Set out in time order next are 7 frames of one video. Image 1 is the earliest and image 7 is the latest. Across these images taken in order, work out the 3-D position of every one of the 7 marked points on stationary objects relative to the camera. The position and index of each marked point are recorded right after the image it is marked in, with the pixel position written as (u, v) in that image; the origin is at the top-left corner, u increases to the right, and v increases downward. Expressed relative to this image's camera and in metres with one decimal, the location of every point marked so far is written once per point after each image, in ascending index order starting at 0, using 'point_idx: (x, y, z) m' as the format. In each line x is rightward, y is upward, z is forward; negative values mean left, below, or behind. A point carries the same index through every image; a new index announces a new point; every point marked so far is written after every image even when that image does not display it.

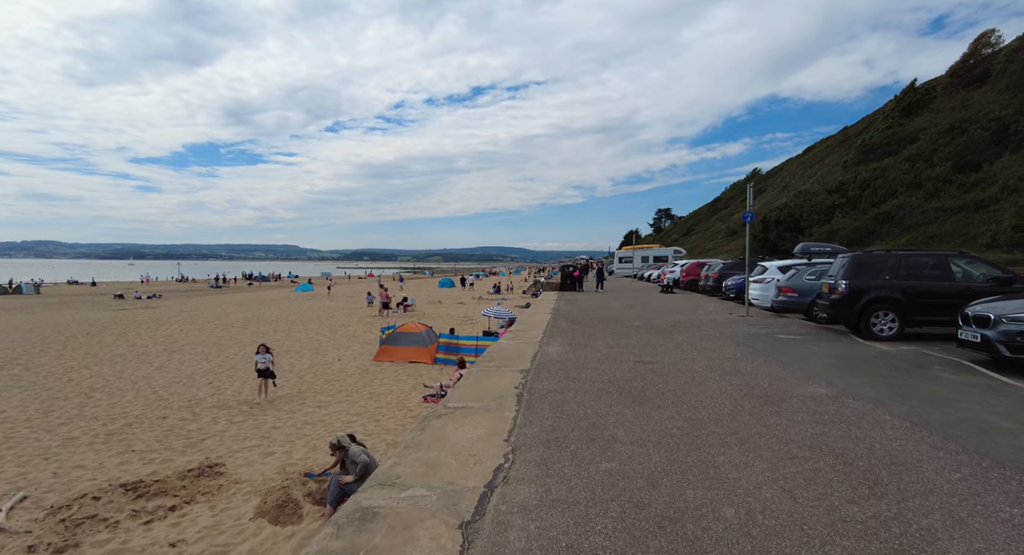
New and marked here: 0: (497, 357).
0: (-0.2, -1.2, +7.3) m
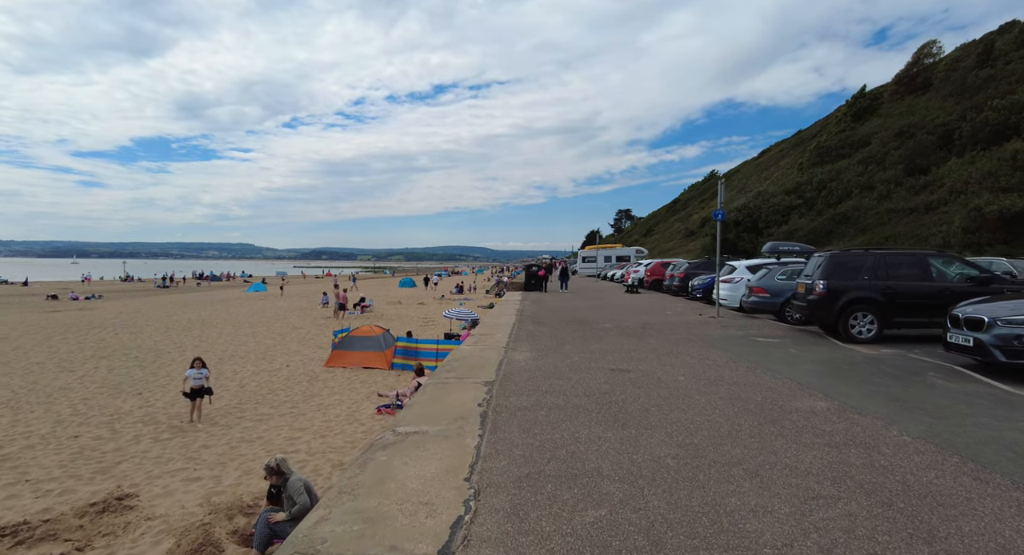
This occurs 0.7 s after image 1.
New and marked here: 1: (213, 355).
0: (-0.7, -1.2, +6.5) m
1: (-9.4, -2.0, +15.4) m
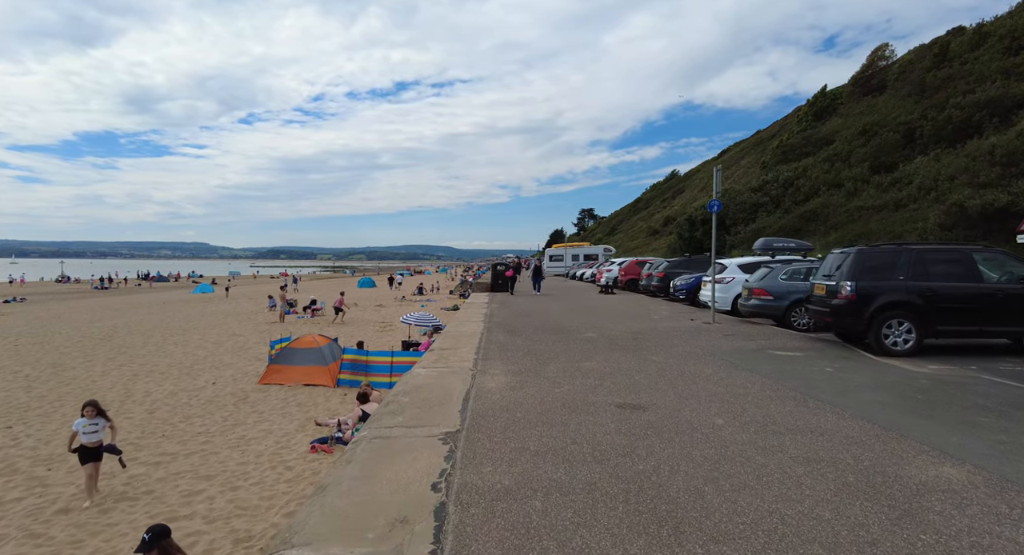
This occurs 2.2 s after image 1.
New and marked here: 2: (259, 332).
0: (-1.0, -1.2, +4.7) m
1: (-10.3, -2.1, +13.0) m
2: (-9.9, -2.0, +19.3) m
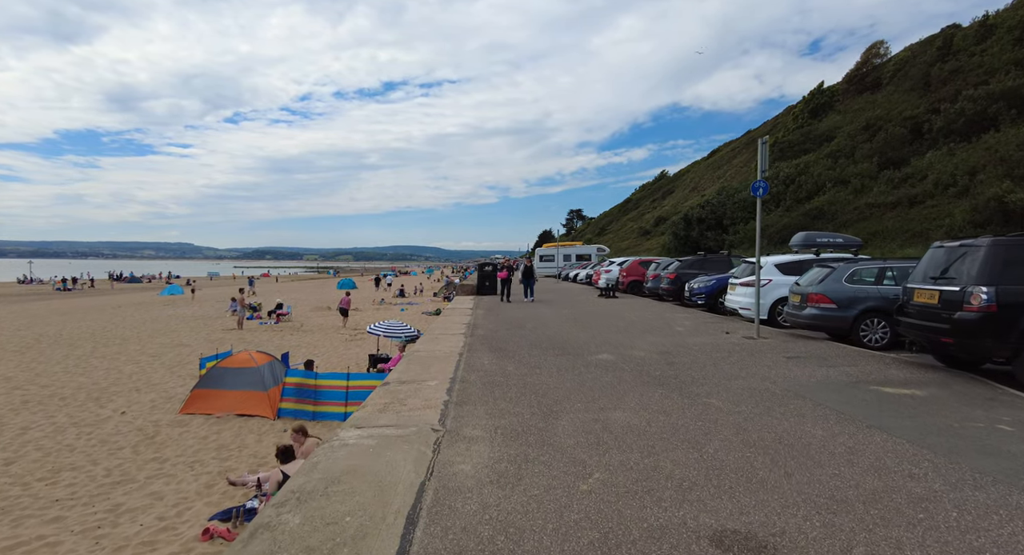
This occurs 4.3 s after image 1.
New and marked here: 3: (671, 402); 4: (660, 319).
0: (-1.0, -1.2, +2.4) m
1: (-10.5, -2.1, +10.4) m
2: (-10.2, -2.1, +16.7) m
3: (+1.5, -1.2, +4.8) m
4: (+3.5, -1.0, +11.8) m
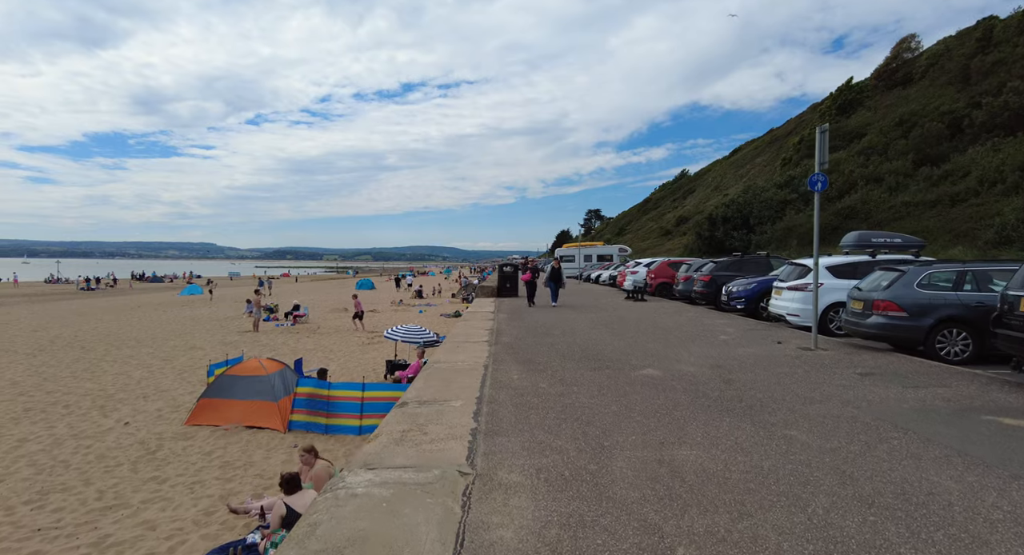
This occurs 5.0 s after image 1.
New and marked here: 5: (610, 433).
0: (-0.8, -1.3, +1.6) m
1: (-10.0, -2.2, +10.0) m
2: (-9.5, -2.1, +16.3) m
3: (+1.9, -1.3, +4.0) m
4: (+4.1, -1.1, +11.0) m
5: (+0.8, -1.3, +4.1) m
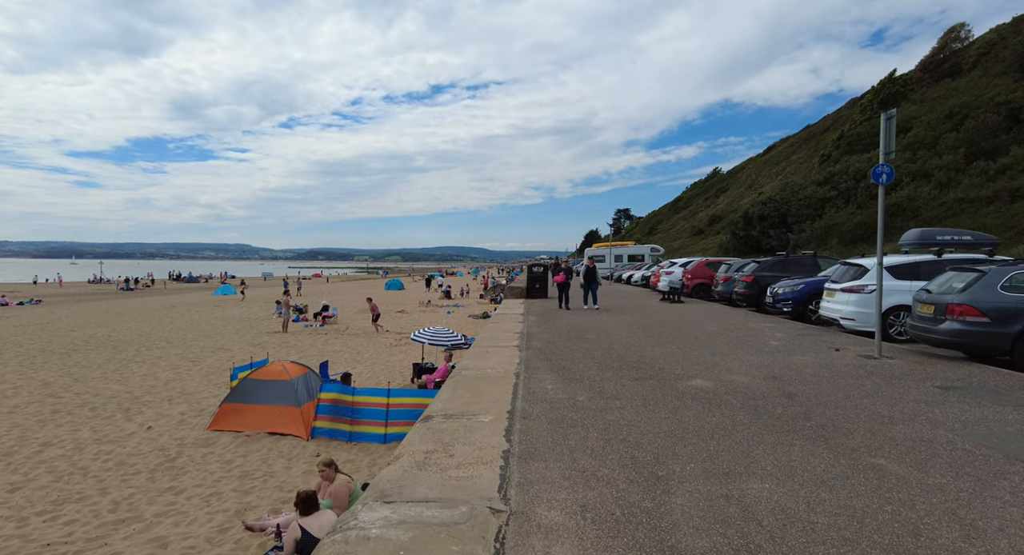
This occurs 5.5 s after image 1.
0: (-0.6, -1.3, +1.2) m
1: (-9.4, -2.2, +10.0) m
2: (-8.5, -2.1, +16.3) m
3: (+2.1, -1.3, +3.4) m
4: (+4.7, -1.1, +10.2) m
5: (+1.1, -1.3, +3.5) m
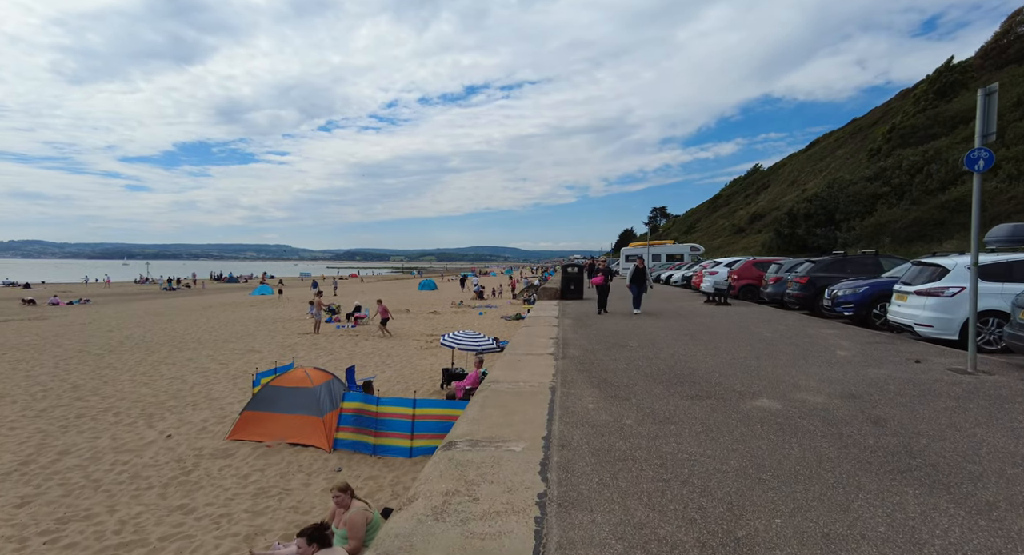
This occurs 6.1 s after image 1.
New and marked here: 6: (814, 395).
0: (-0.6, -1.3, +0.5) m
1: (-8.7, -2.2, +9.9) m
2: (-7.5, -2.1, +16.2) m
3: (+2.3, -1.3, +2.6) m
4: (+5.4, -1.1, +9.2) m
5: (+1.3, -1.3, +2.8) m
6: (+3.3, -1.2, +5.7) m
